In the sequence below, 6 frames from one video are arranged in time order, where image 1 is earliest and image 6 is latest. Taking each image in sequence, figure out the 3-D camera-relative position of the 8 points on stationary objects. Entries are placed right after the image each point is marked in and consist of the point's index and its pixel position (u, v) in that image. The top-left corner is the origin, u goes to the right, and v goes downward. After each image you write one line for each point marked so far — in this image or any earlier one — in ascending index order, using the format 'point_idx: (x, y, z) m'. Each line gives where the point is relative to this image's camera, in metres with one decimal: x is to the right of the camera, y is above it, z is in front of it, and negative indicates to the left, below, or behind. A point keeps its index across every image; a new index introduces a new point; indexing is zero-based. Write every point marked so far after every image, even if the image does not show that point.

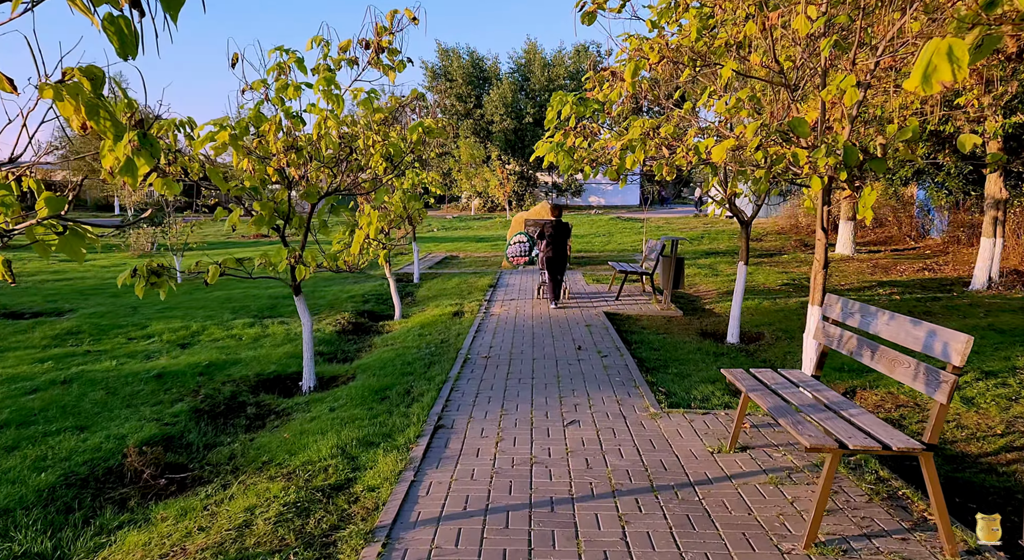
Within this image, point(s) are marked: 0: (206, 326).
0: (-4.0, -0.6, +9.8) m
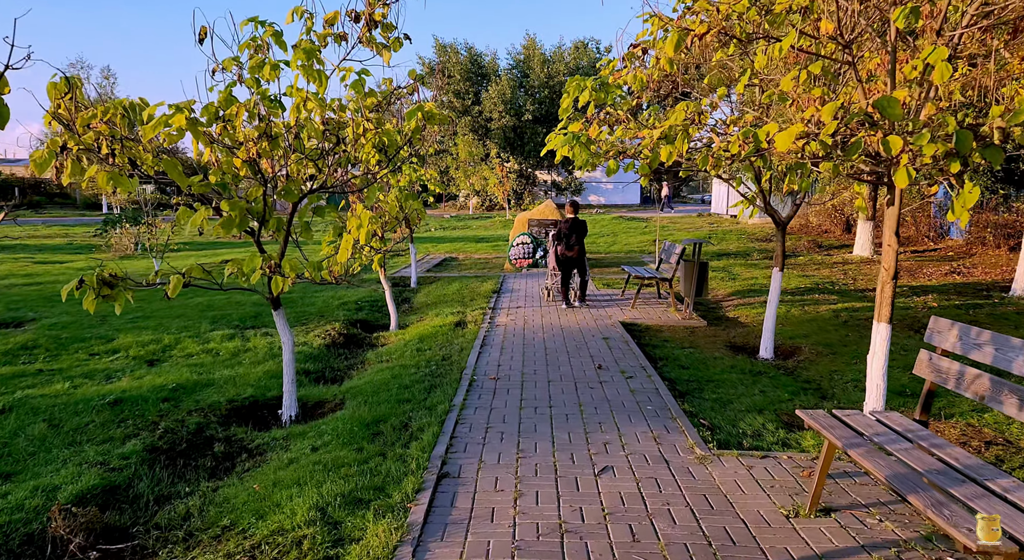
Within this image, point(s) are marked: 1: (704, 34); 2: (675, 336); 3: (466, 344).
0: (-3.9, -0.7, +8.7) m
1: (+1.4, +1.8, +5.6) m
2: (+2.0, -0.7, +9.4) m
3: (-0.5, -0.7, +8.6) m
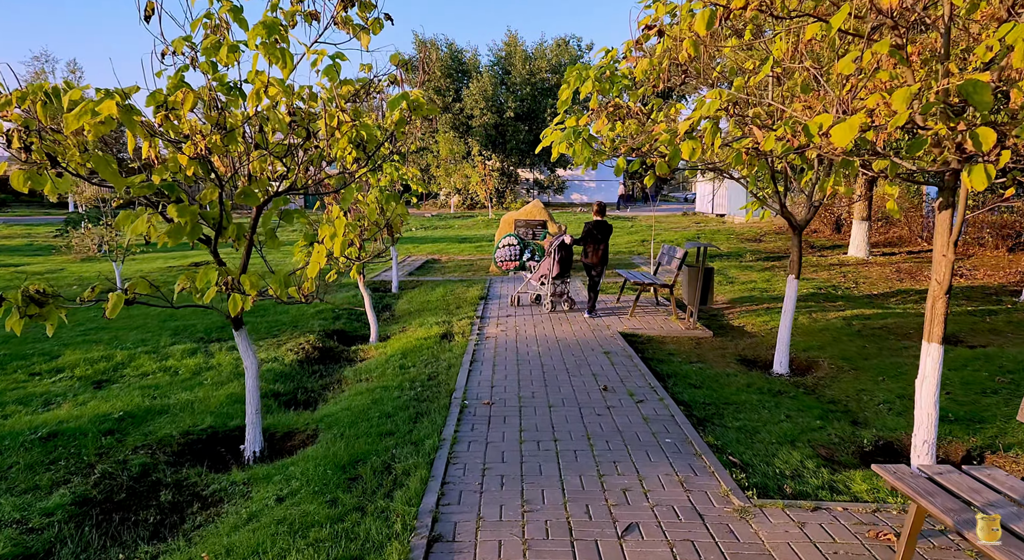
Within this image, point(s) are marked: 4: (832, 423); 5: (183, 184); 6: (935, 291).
0: (-3.9, -0.8, +7.9) m
1: (+1.4, +1.7, +4.9) m
2: (+1.9, -0.8, +8.7) m
3: (-0.6, -0.8, +7.8) m
4: (+2.5, -1.1, +6.0) m
5: (-2.0, +0.6, +4.7) m
6: (+2.8, -0.1, +5.0) m
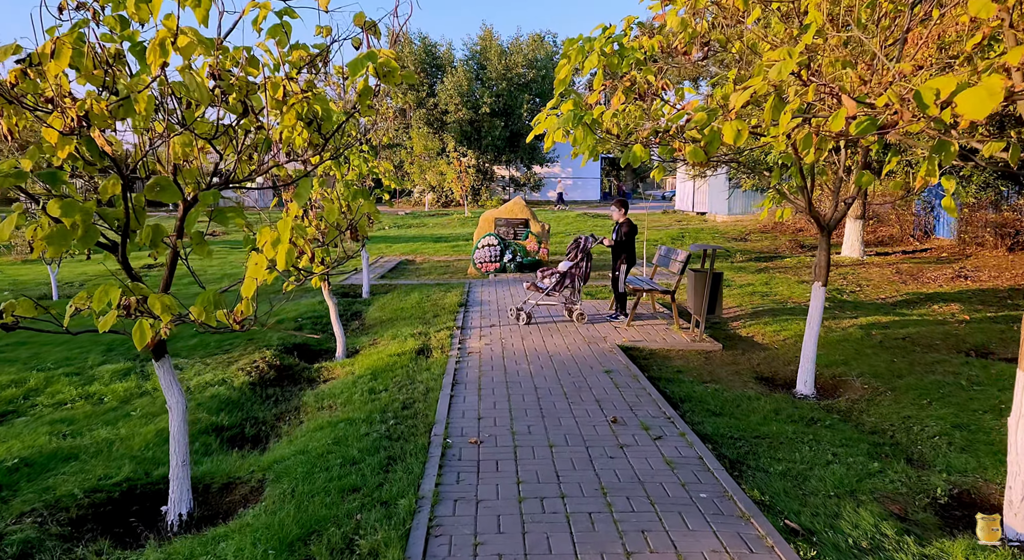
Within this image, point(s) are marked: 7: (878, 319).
0: (-4.1, -0.9, +6.7) m
1: (+1.4, +1.6, +3.8) m
2: (+1.8, -0.9, +7.7) m
3: (-0.7, -0.9, +6.7) m
4: (+2.5, -1.2, +5.0) m
5: (-2.0, +0.5, +3.5) m
6: (+2.8, -0.2, +4.0) m
7: (+4.9, -0.5, +10.1) m
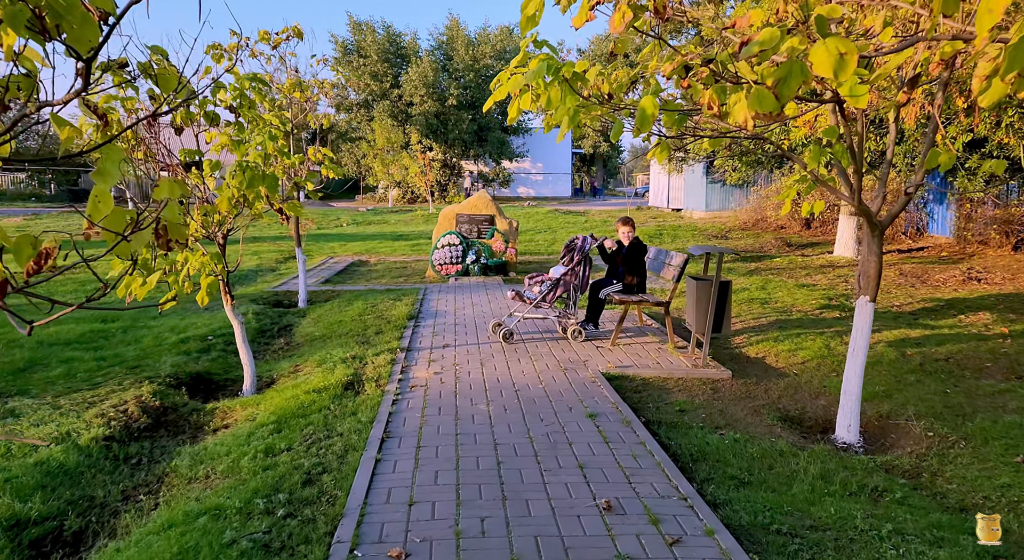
0: (-4.4, -1.0, +4.7) m
1: (+1.2, +1.5, +2.1) m
2: (+1.4, -1.0, +6.0) m
3: (-1.0, -1.0, +4.9) m
4: (+2.2, -1.3, +3.3) m
5: (-2.2, +0.4, +1.7) m
6: (+2.6, -0.3, +2.4) m
7: (+4.5, -0.6, +8.6) m
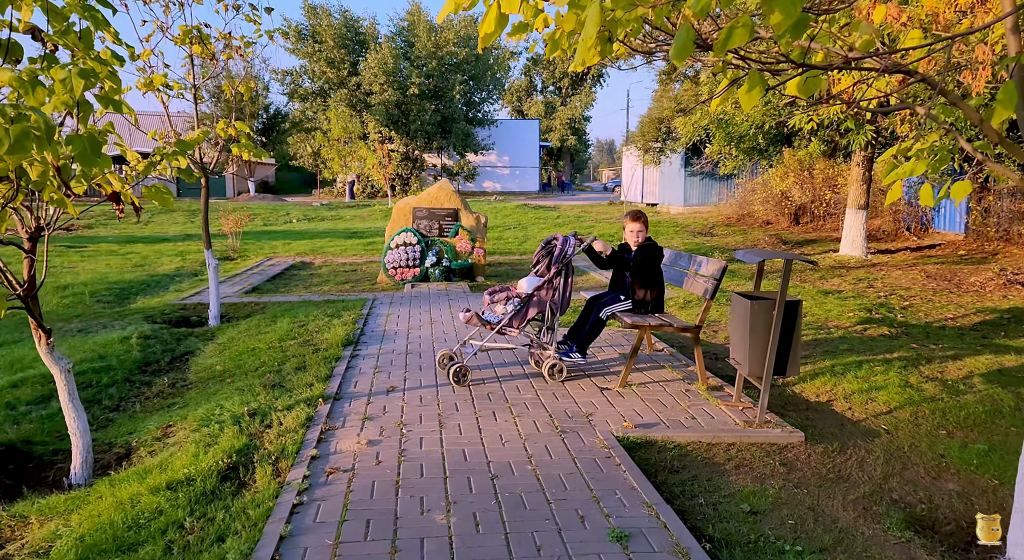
0: (-4.4, -1.1, +2.4) m
1: (+1.2, +1.4, 0.0) m
2: (+1.3, -1.1, +3.8) m
3: (-1.1, -1.2, +2.6) m
4: (+2.2, -1.4, +1.2) m
5: (-2.2, +0.2, -0.6) m
6: (+2.6, -0.4, +0.3) m
7: (+4.2, -0.7, +6.6) m
